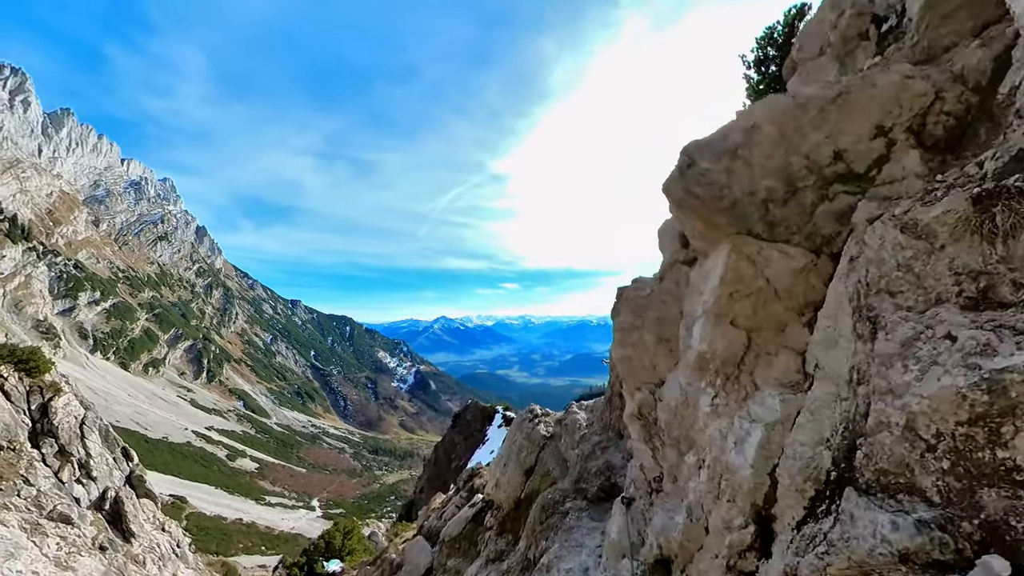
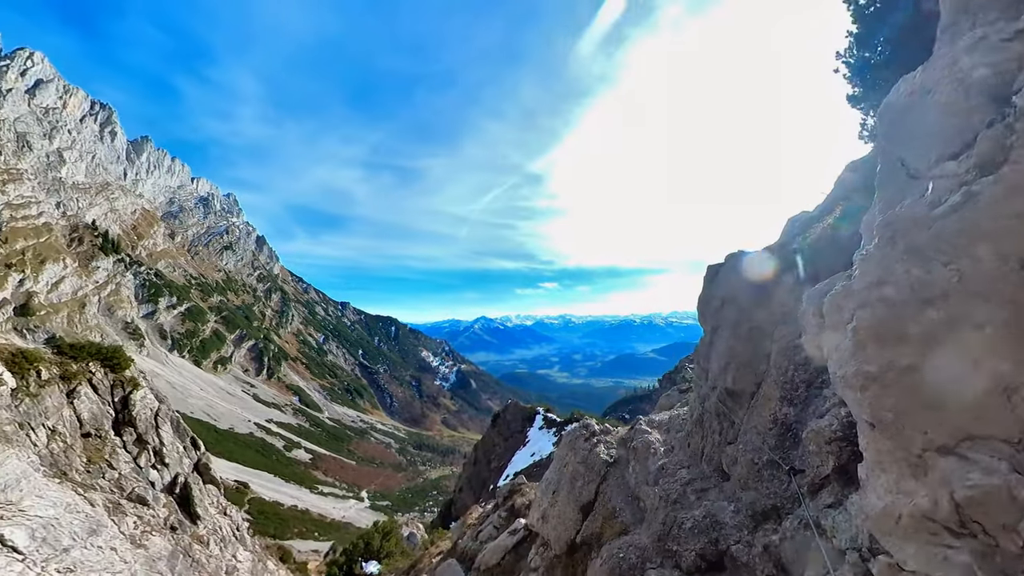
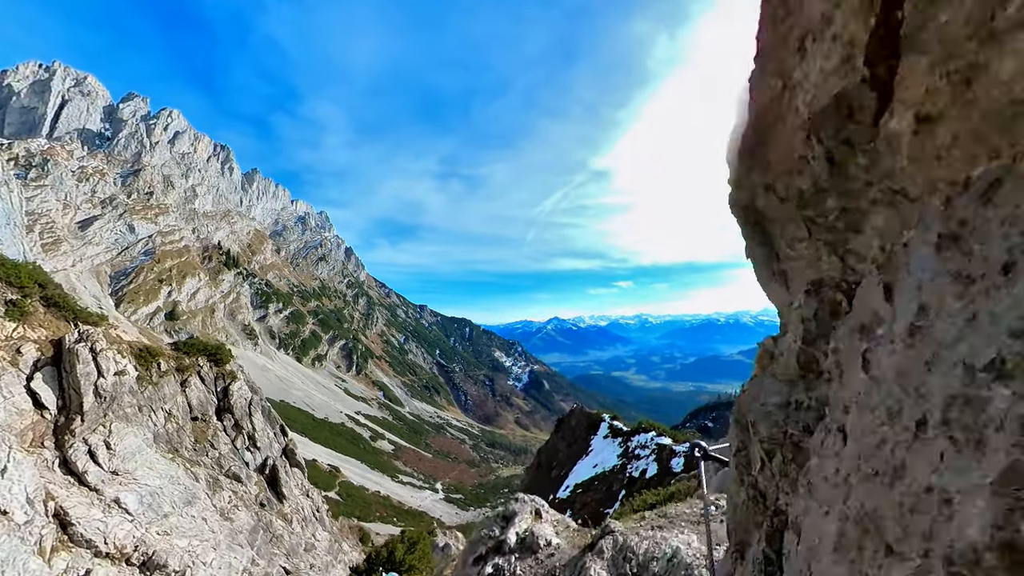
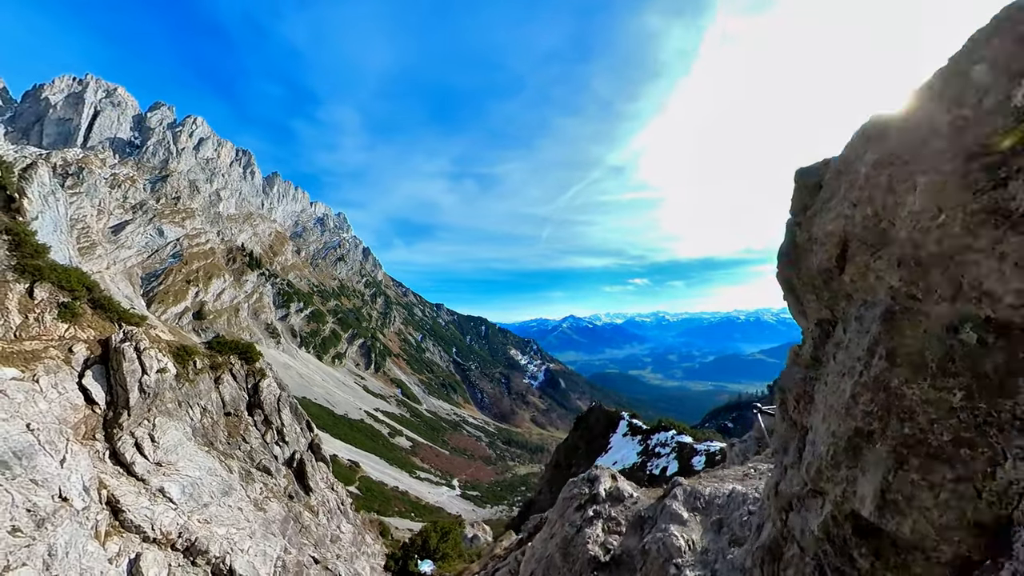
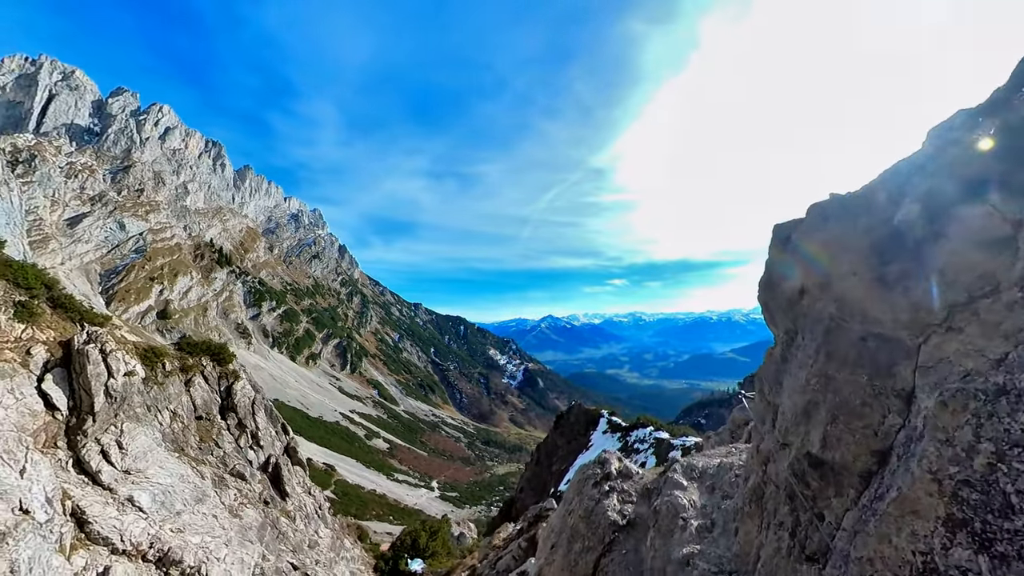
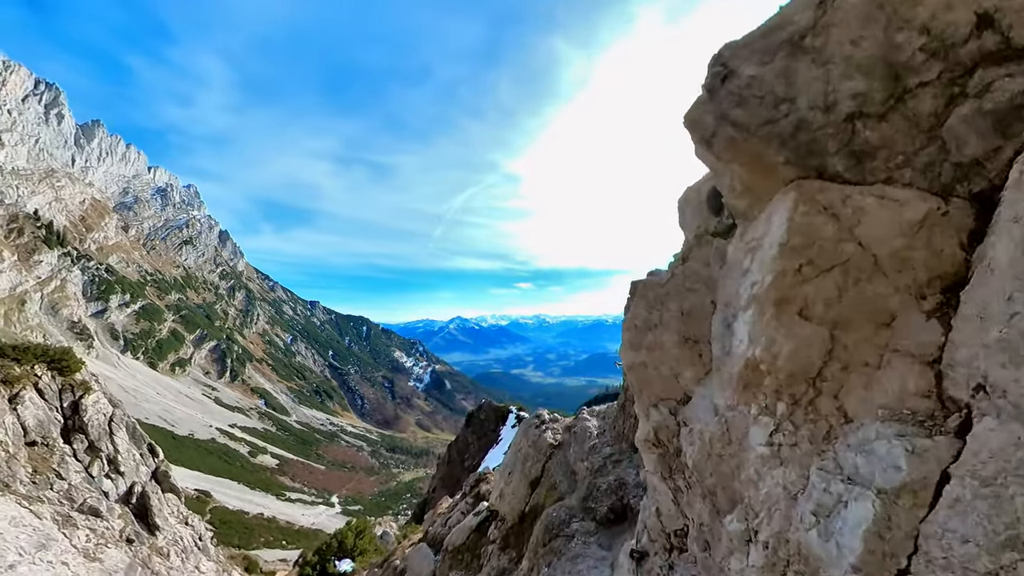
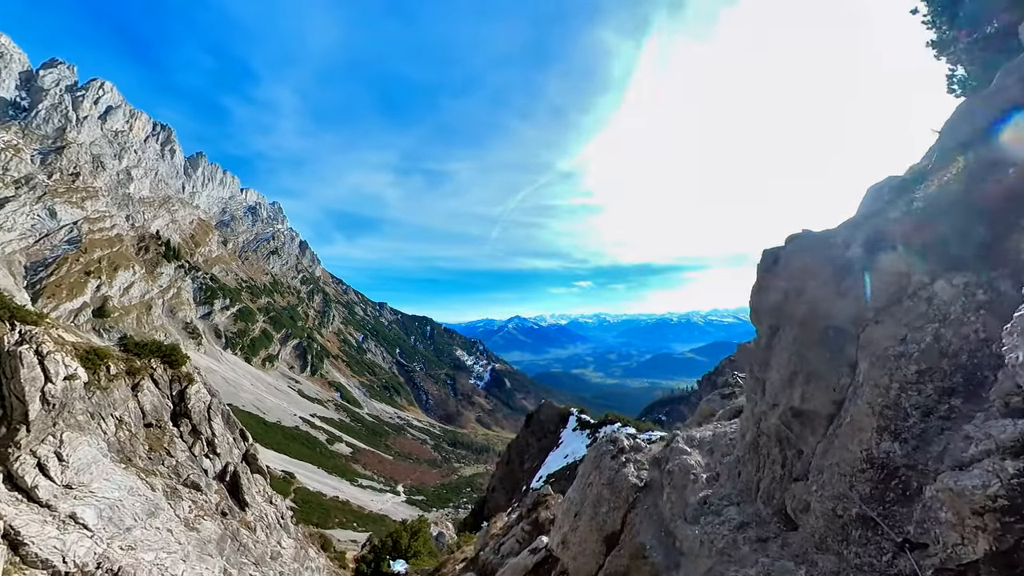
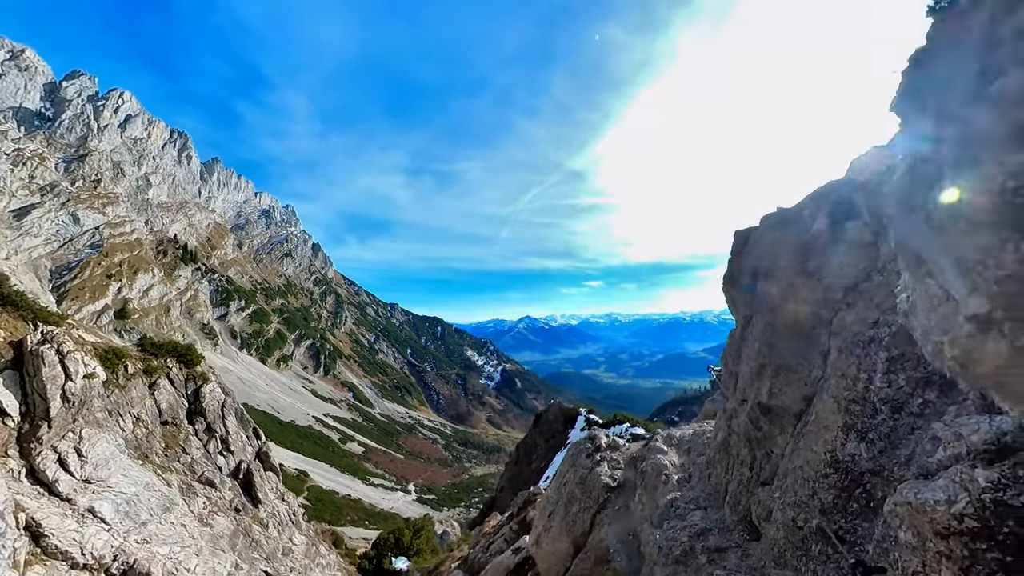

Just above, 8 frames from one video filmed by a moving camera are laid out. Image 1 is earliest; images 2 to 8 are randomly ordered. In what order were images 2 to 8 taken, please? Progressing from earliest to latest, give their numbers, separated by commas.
6, 2, 7, 8, 5, 4, 3
